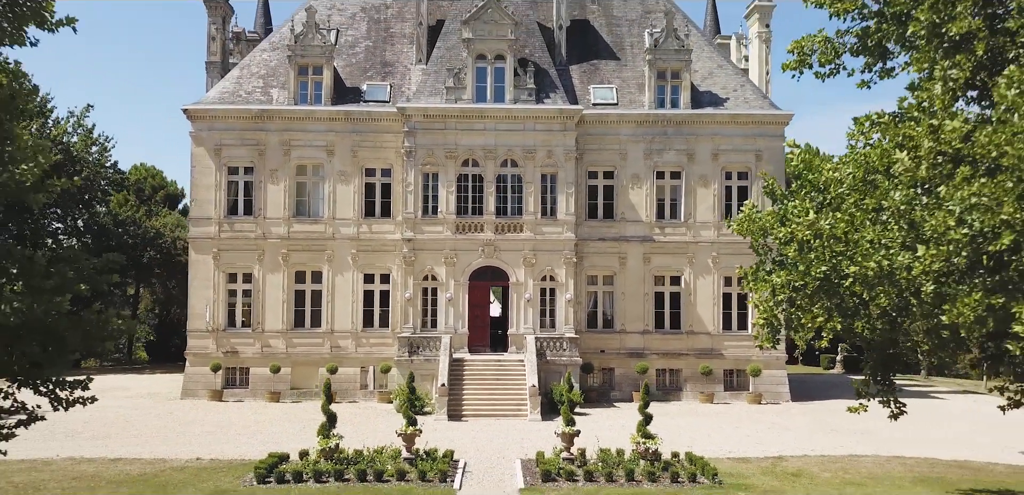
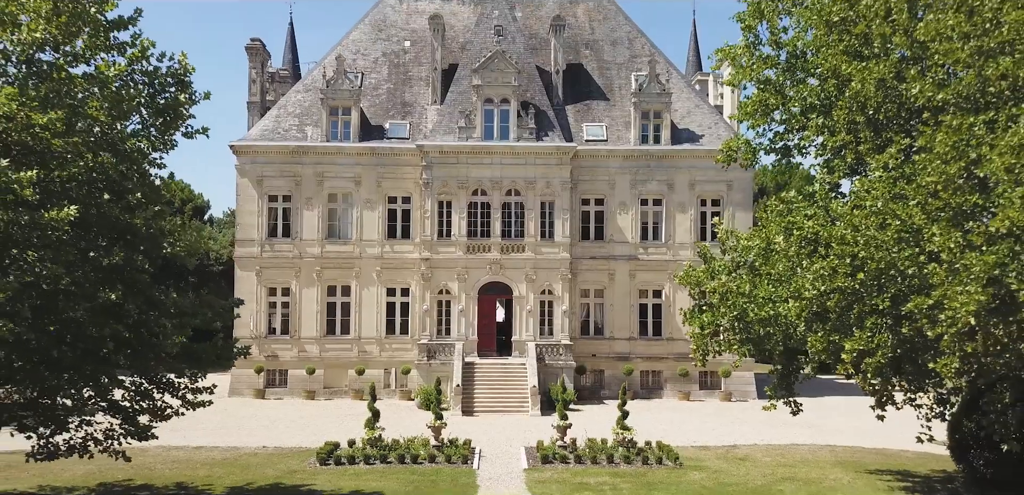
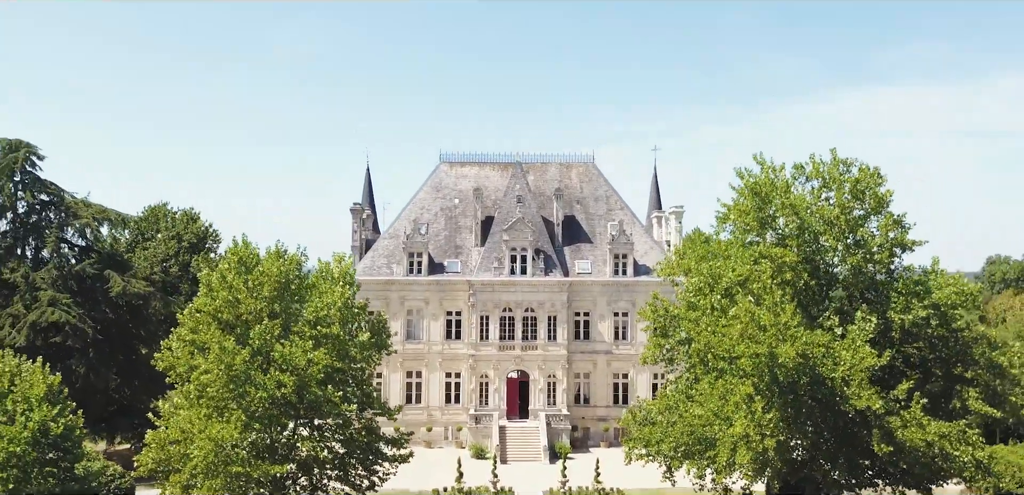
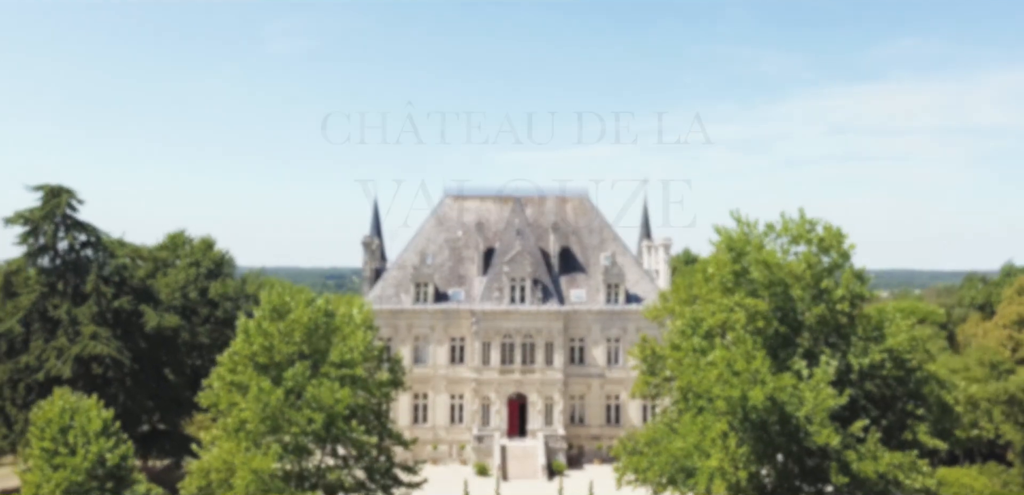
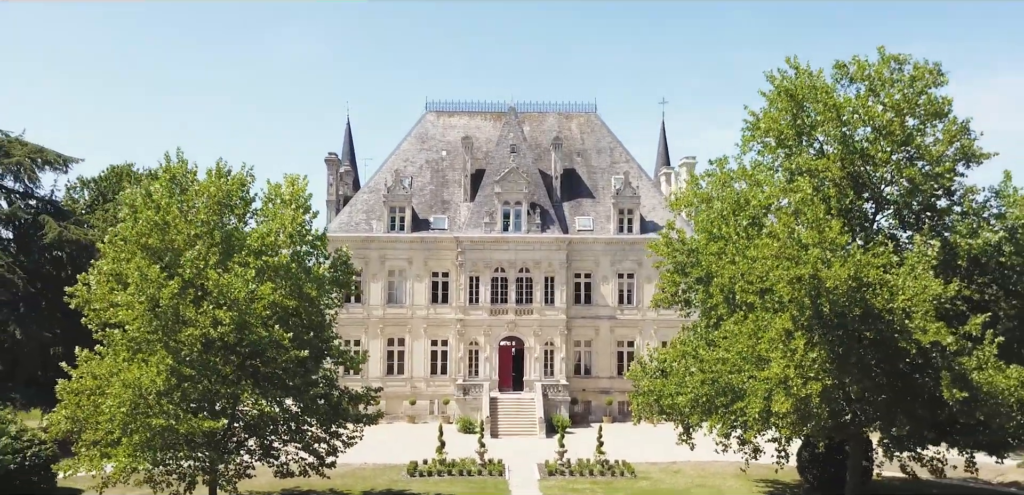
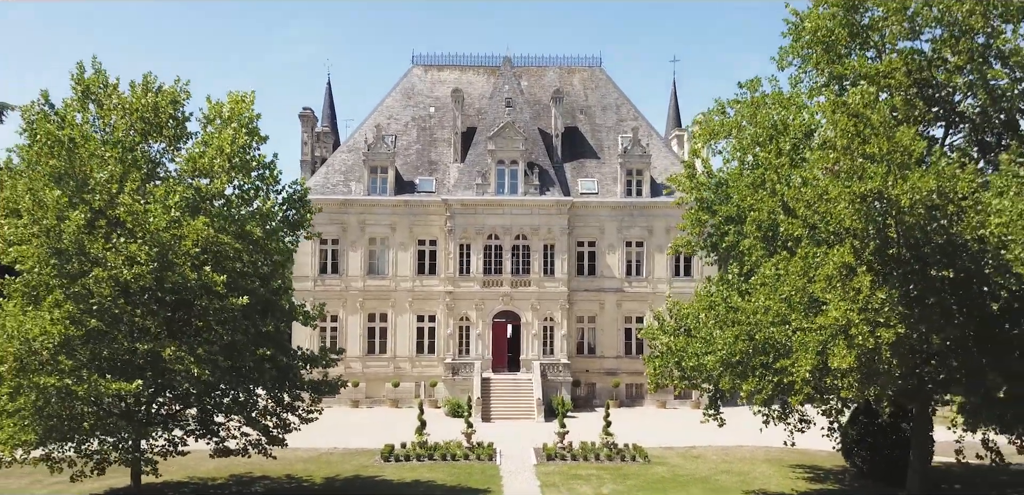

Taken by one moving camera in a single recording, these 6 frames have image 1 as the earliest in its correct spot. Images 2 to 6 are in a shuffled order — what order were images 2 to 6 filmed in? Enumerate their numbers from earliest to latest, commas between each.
2, 6, 5, 3, 4
